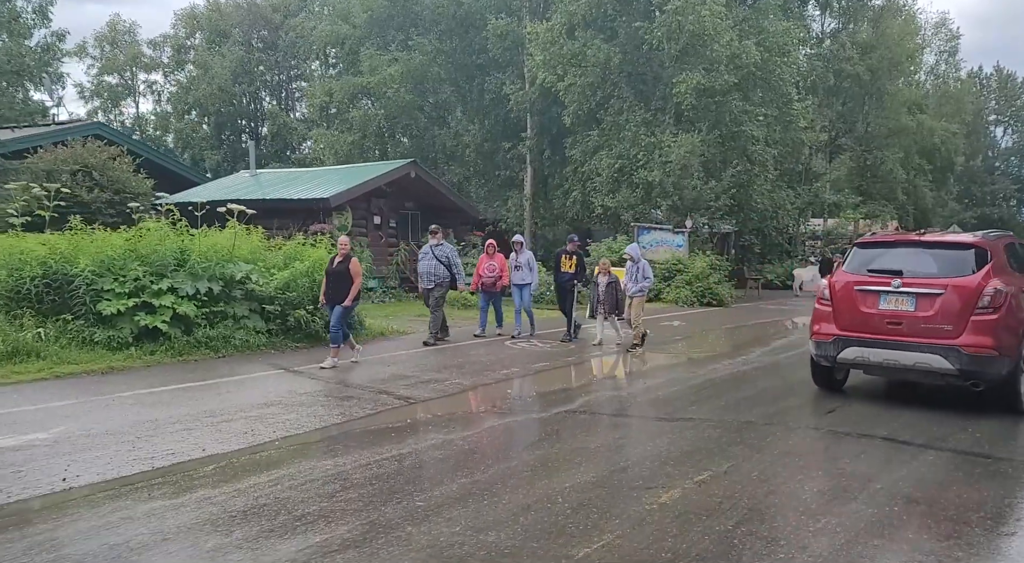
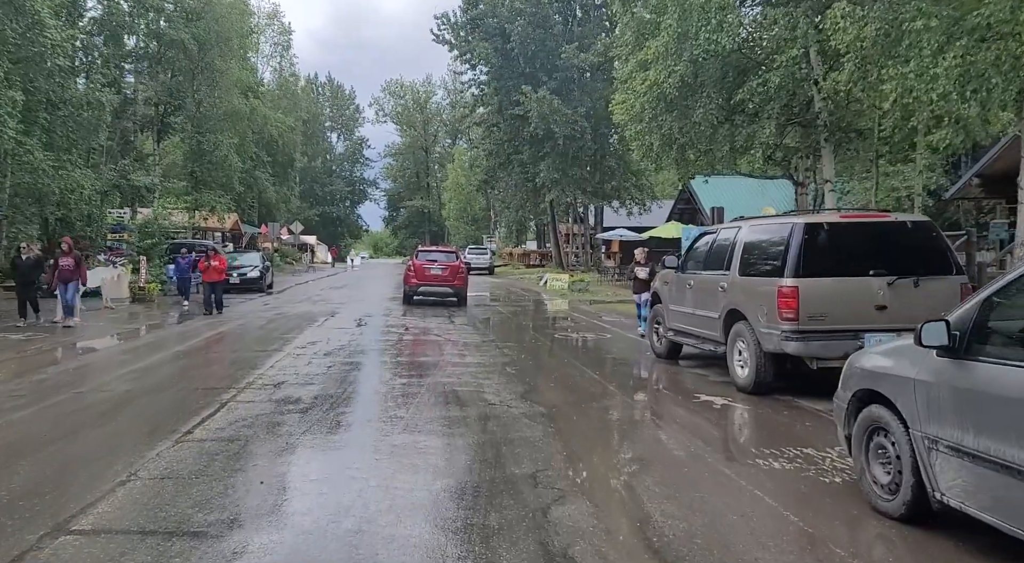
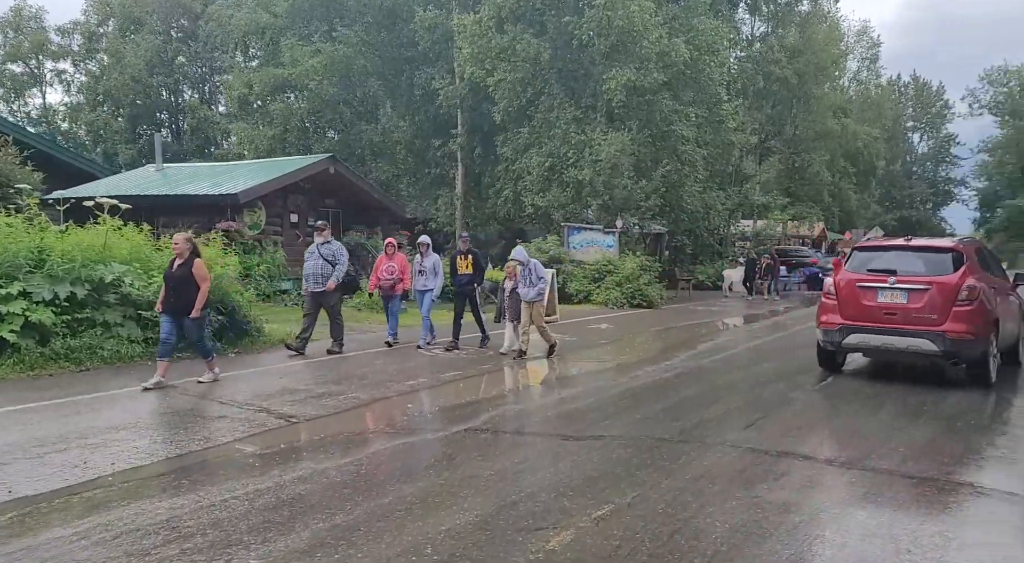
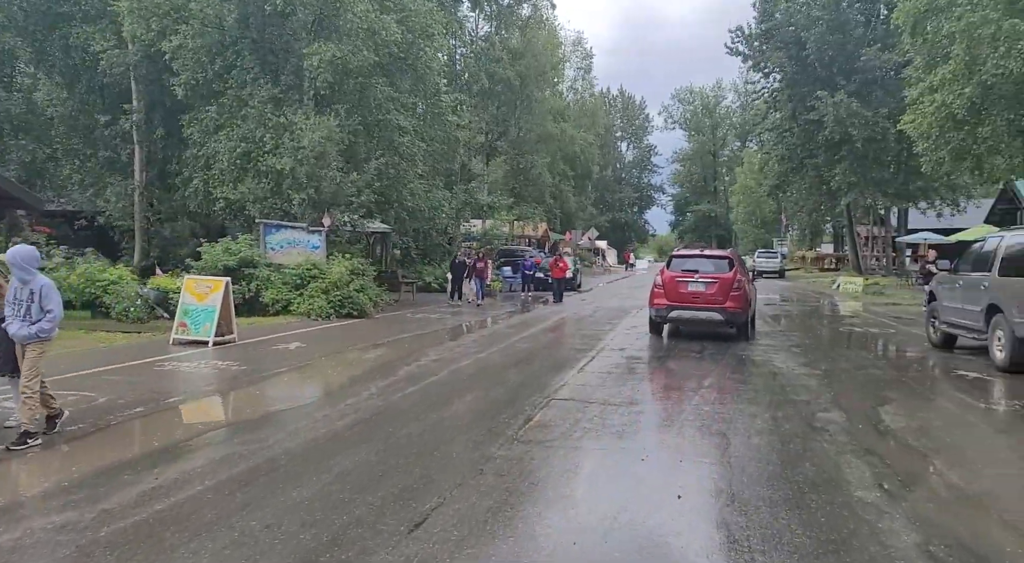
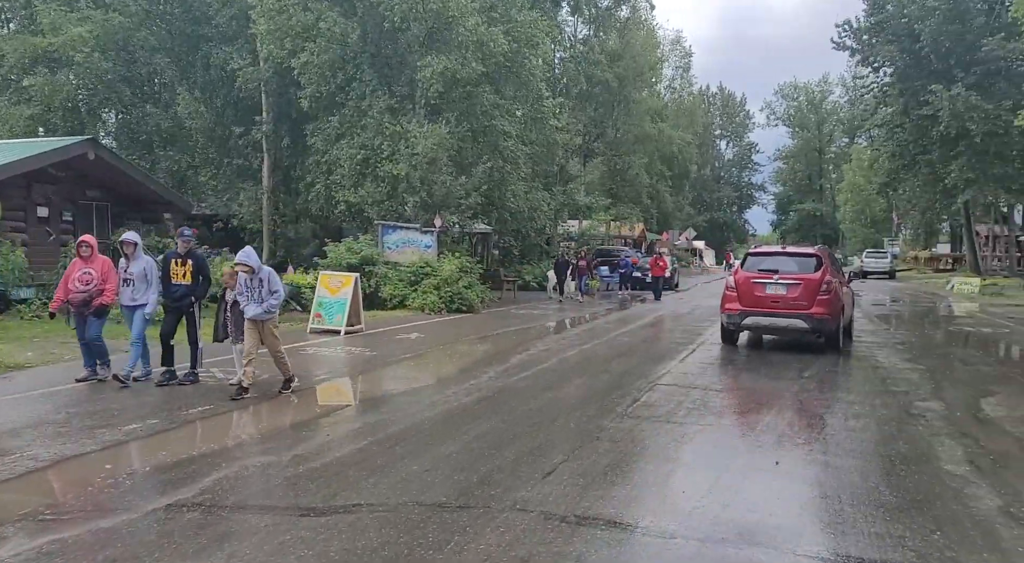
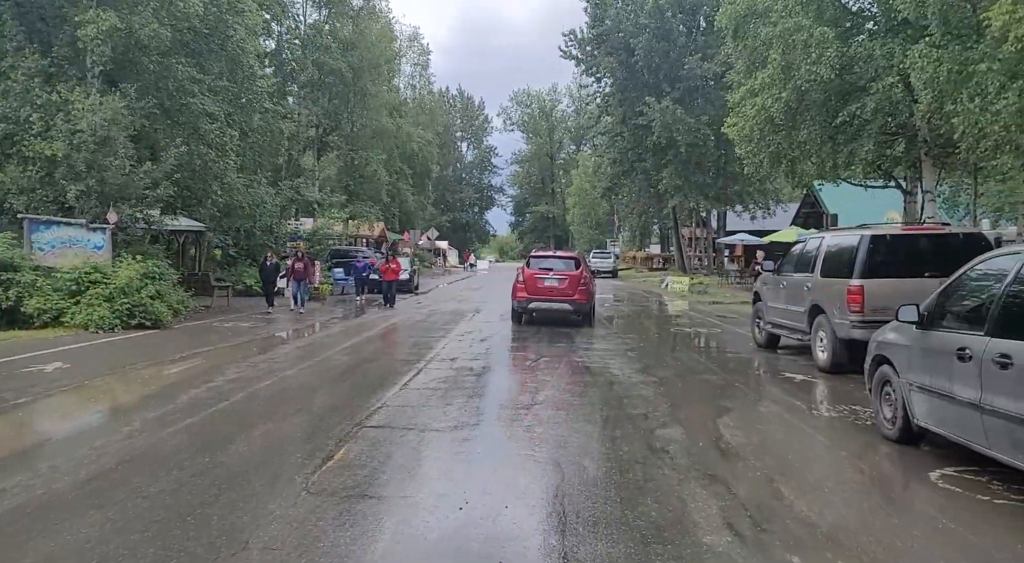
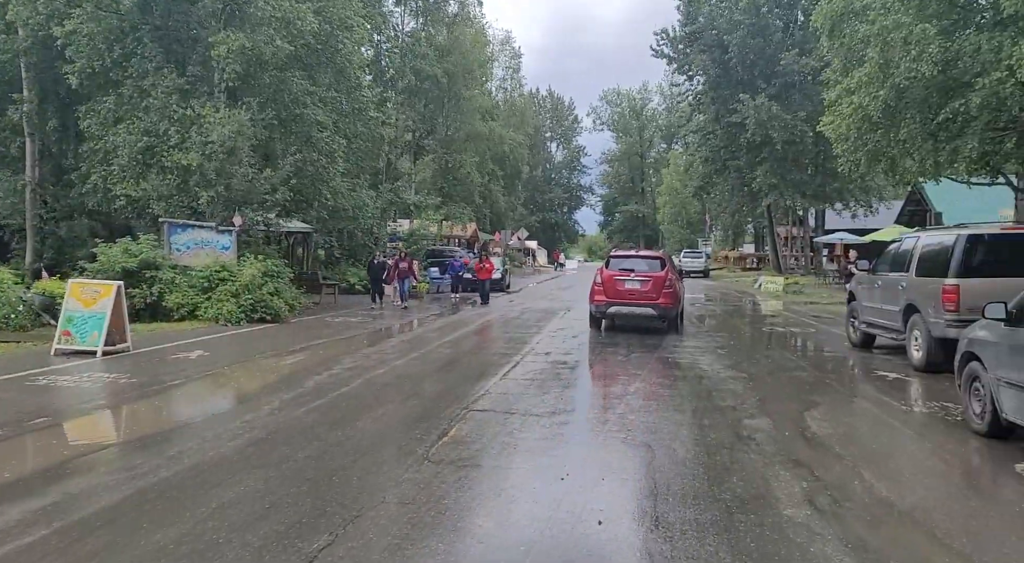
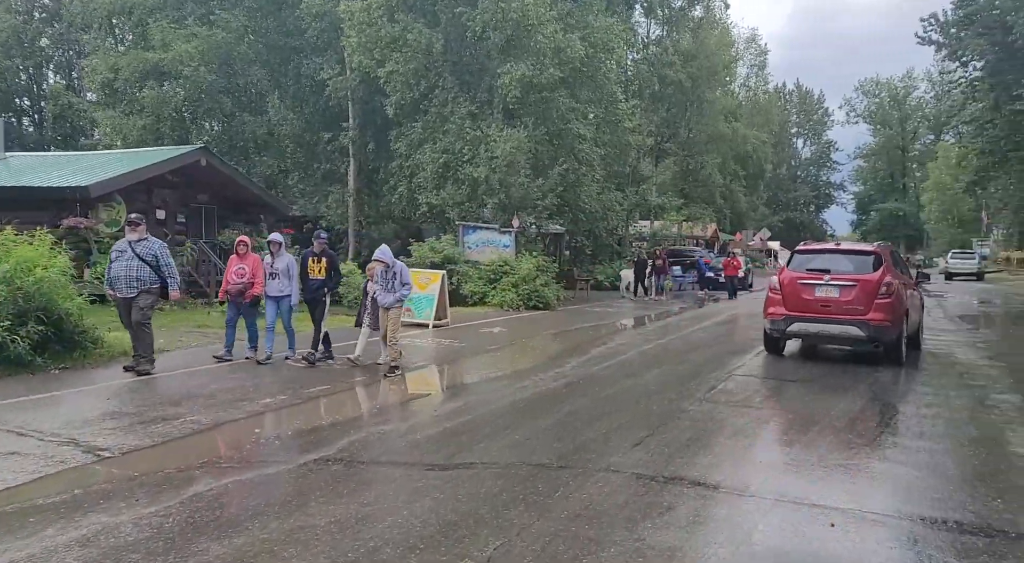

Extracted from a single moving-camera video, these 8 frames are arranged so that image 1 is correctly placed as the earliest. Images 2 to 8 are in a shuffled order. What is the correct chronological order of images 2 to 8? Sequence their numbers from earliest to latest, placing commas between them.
3, 8, 5, 4, 7, 6, 2
